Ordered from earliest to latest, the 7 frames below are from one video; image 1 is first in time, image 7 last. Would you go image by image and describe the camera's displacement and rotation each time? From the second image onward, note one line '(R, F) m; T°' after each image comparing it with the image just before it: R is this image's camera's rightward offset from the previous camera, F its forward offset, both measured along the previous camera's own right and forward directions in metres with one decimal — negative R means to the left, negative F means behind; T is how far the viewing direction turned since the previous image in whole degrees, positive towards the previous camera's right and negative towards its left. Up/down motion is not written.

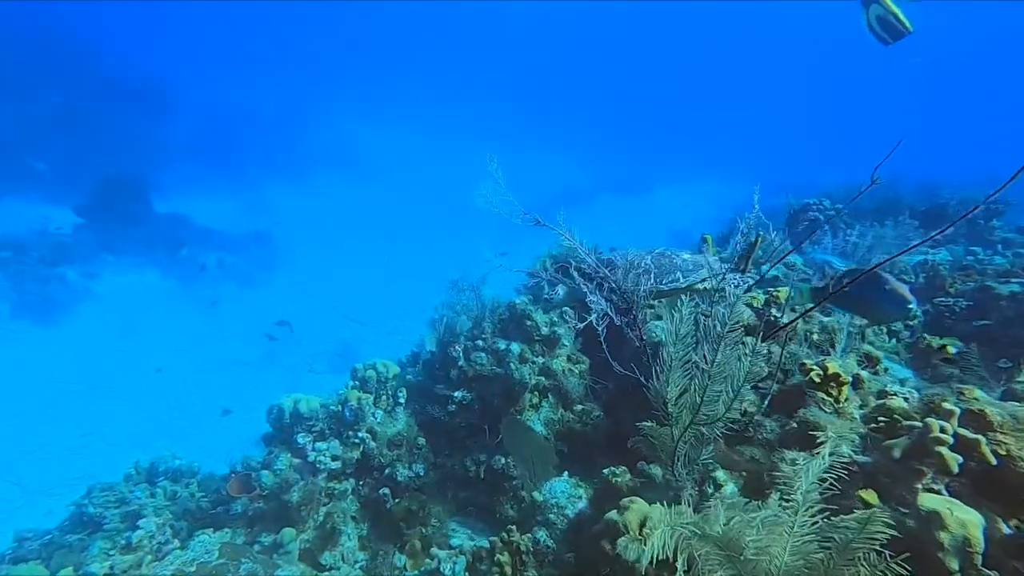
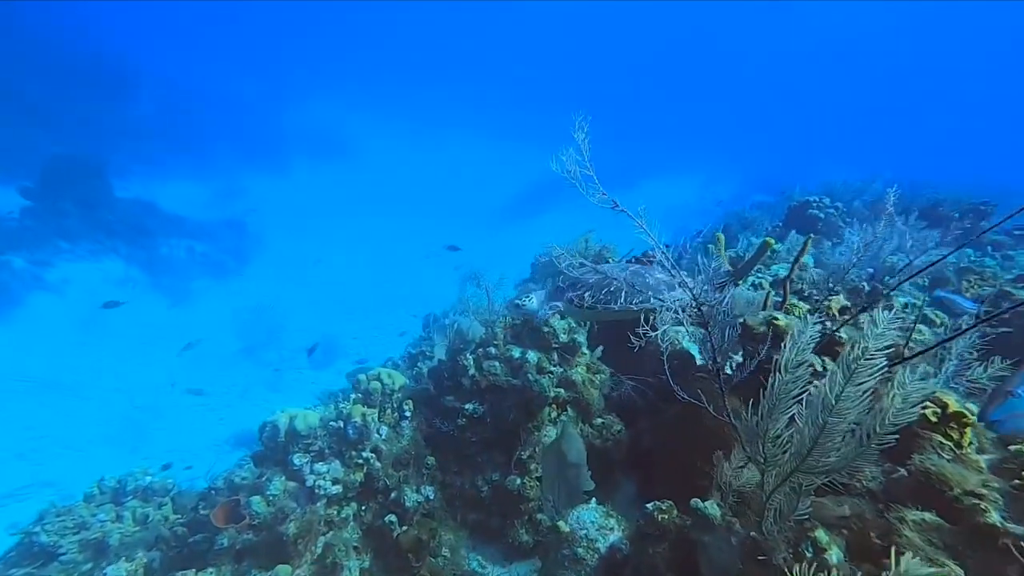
(-0.4, +0.4) m; +2°
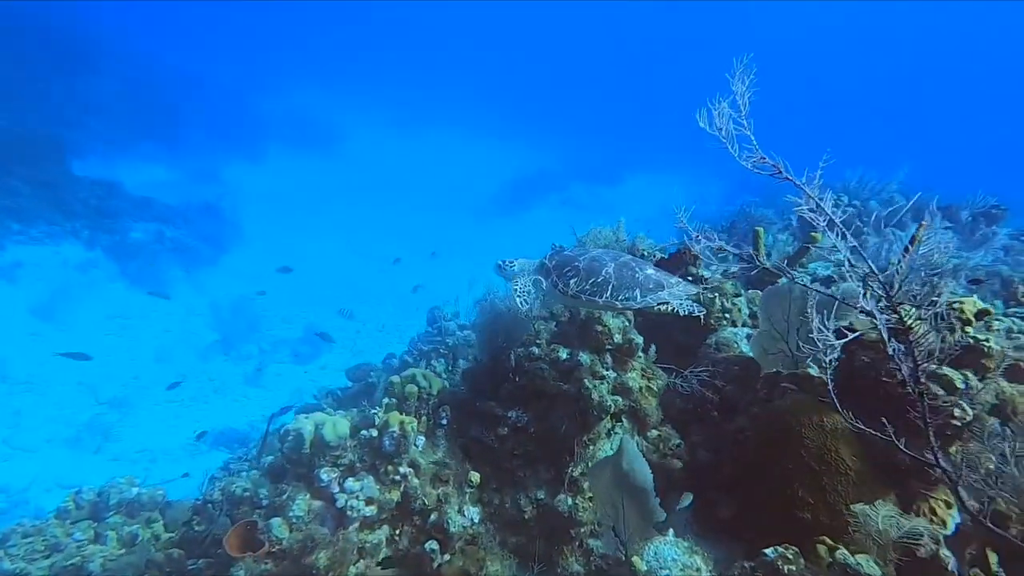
(-0.8, +0.5) m; +2°
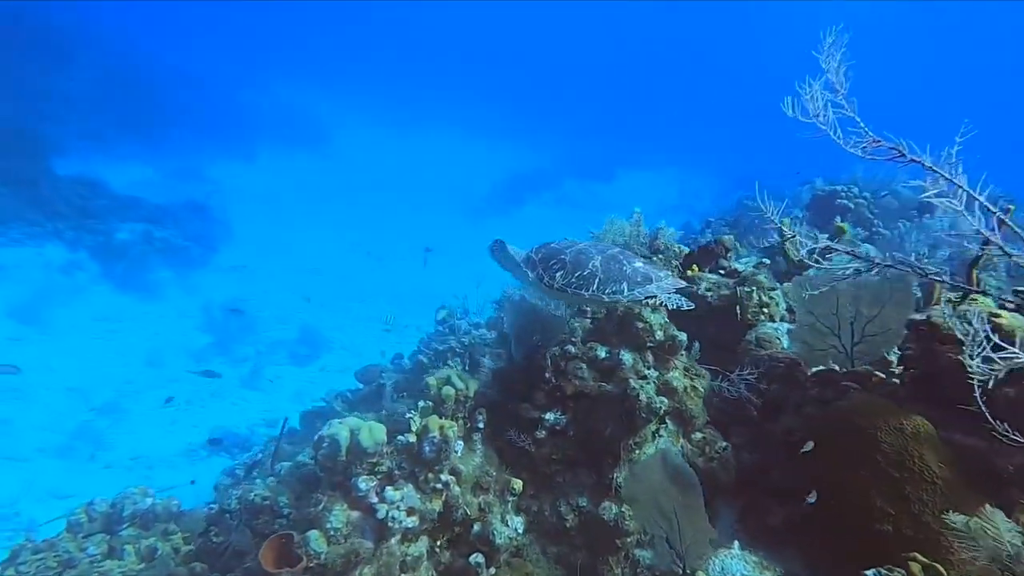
(-0.5, +0.2) m; 0°
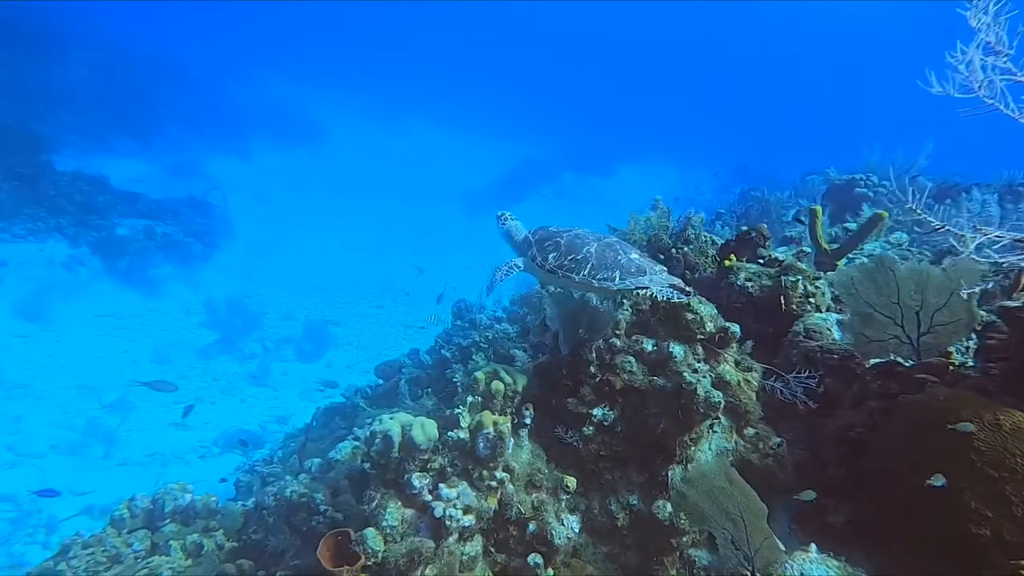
(-0.5, +0.1) m; -1°
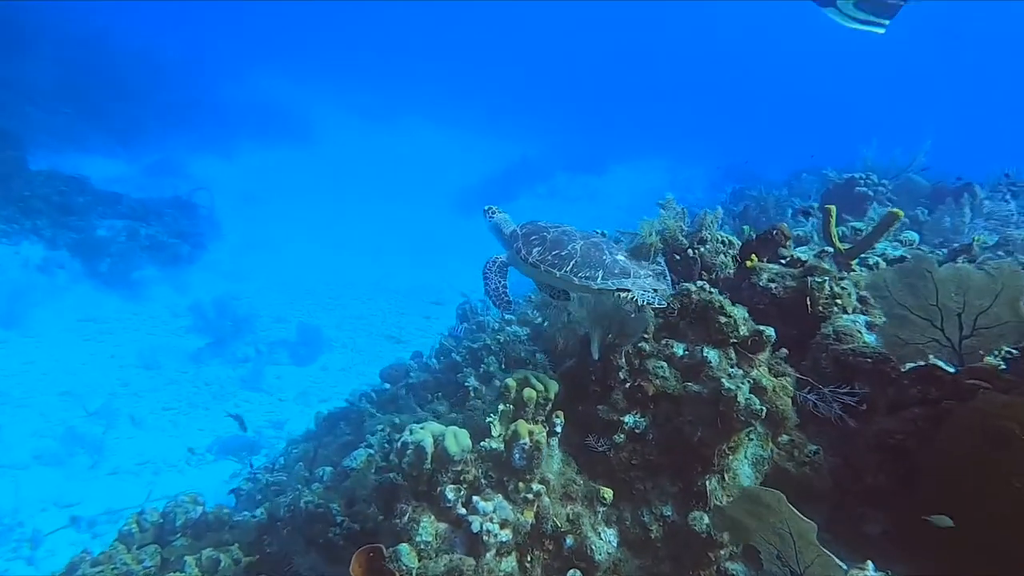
(-0.3, +0.1) m; +1°
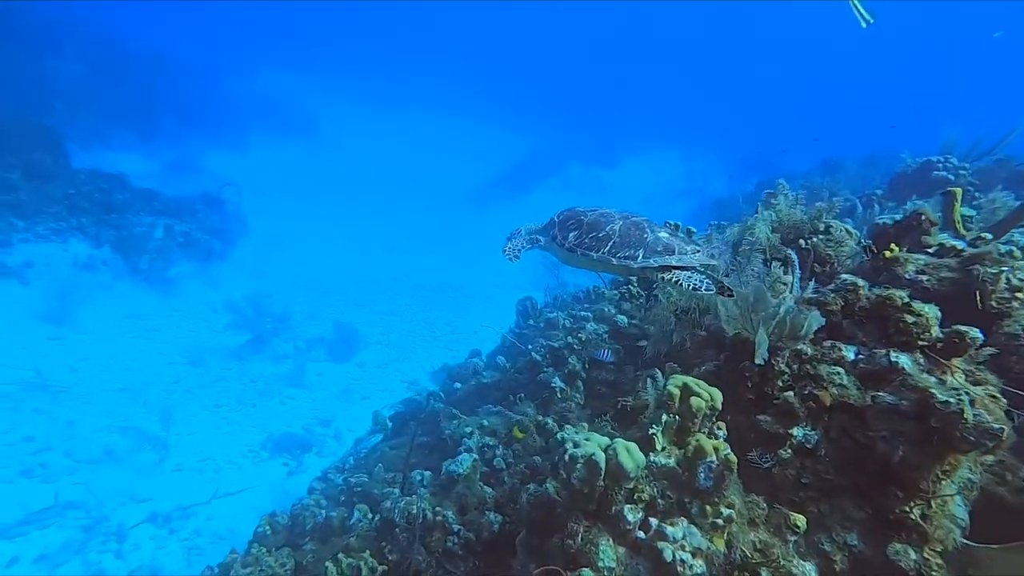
(-1.1, +0.3) m; -5°
